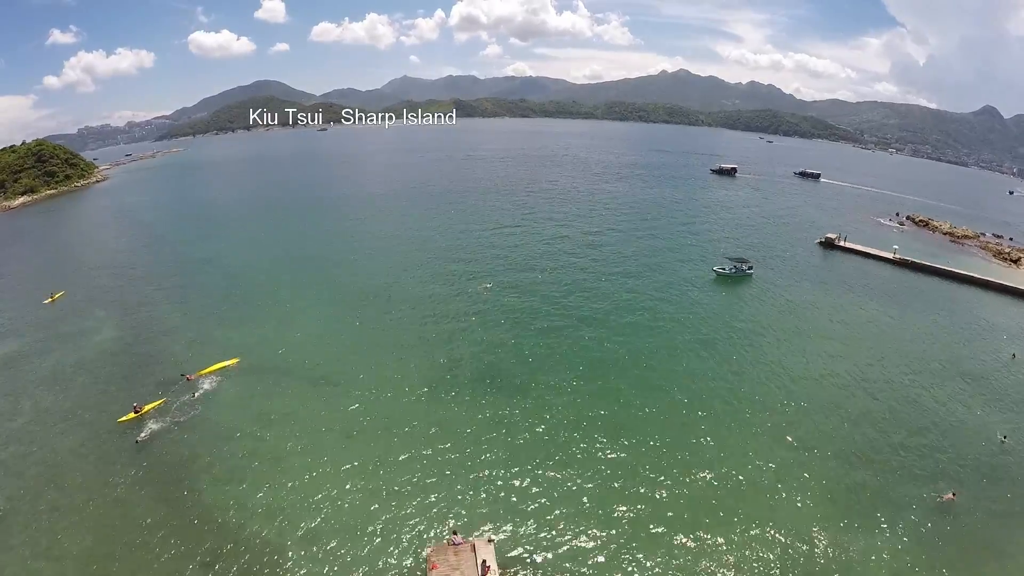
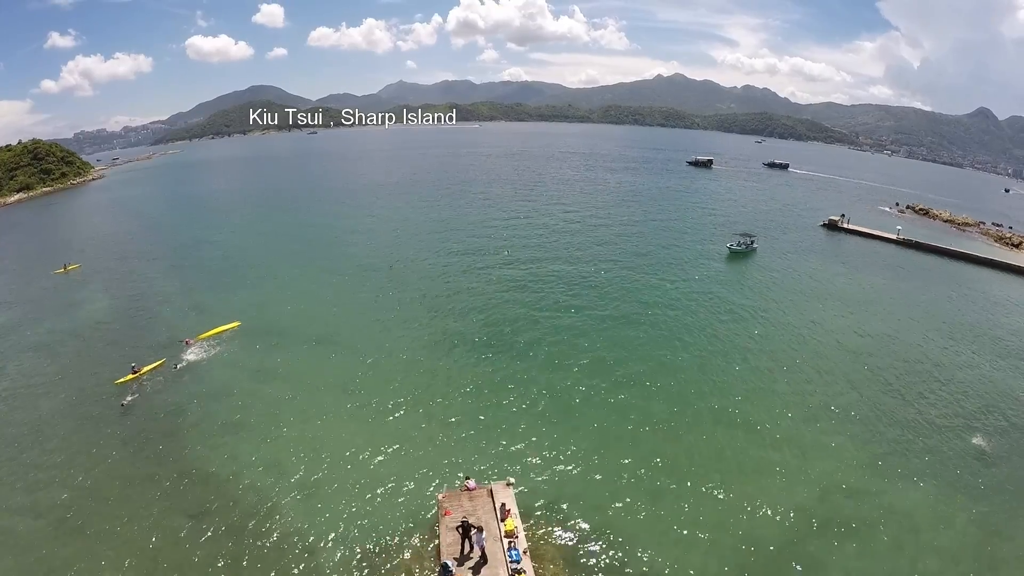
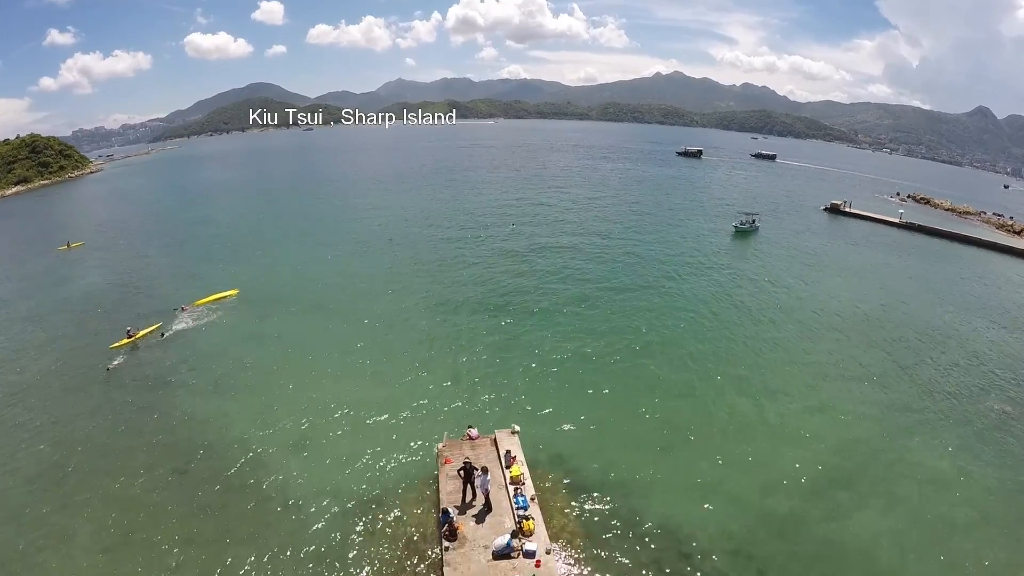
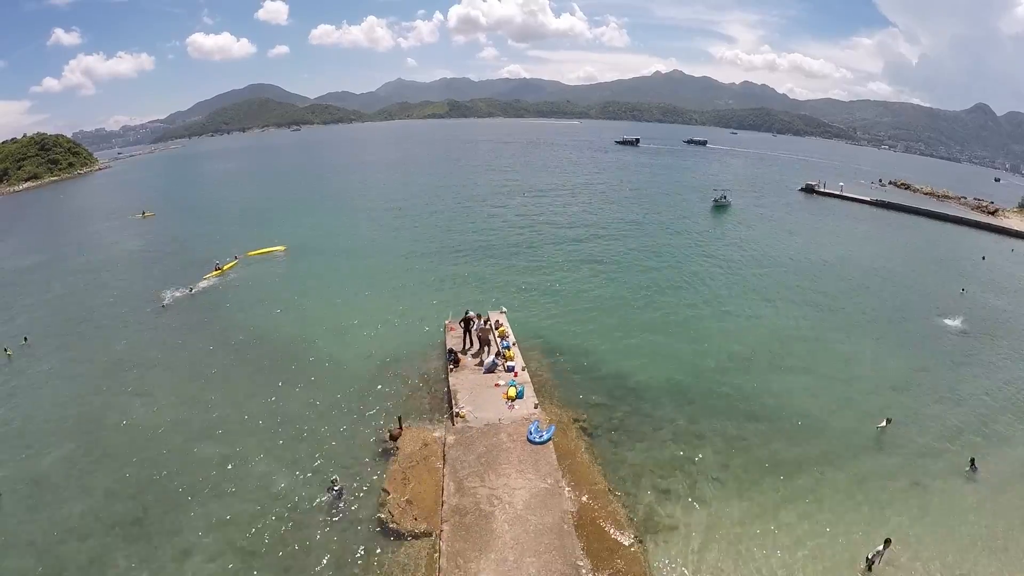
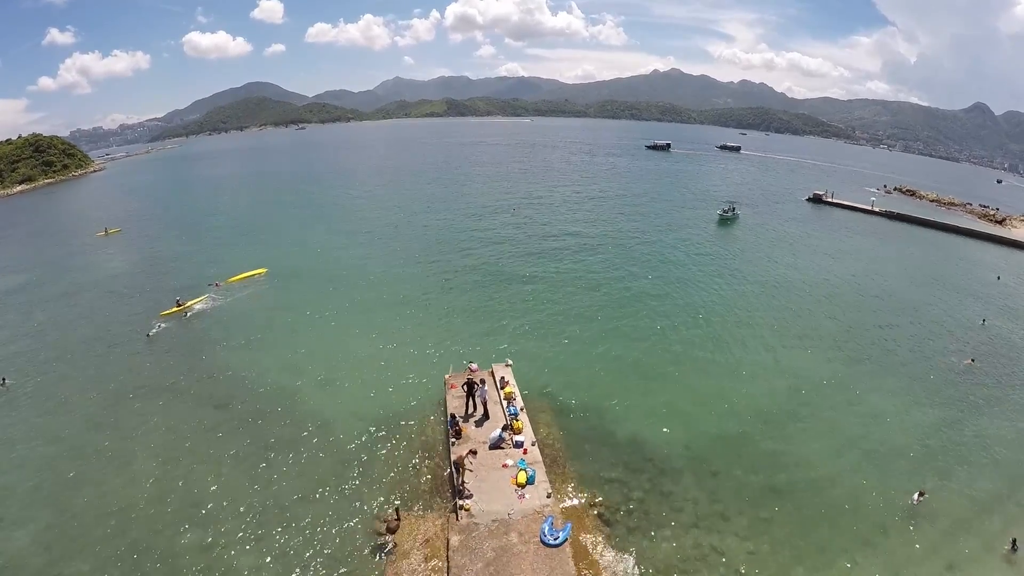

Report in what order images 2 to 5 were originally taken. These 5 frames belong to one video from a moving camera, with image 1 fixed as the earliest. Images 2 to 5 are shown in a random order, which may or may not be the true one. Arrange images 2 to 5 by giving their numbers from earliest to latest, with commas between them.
2, 3, 5, 4
